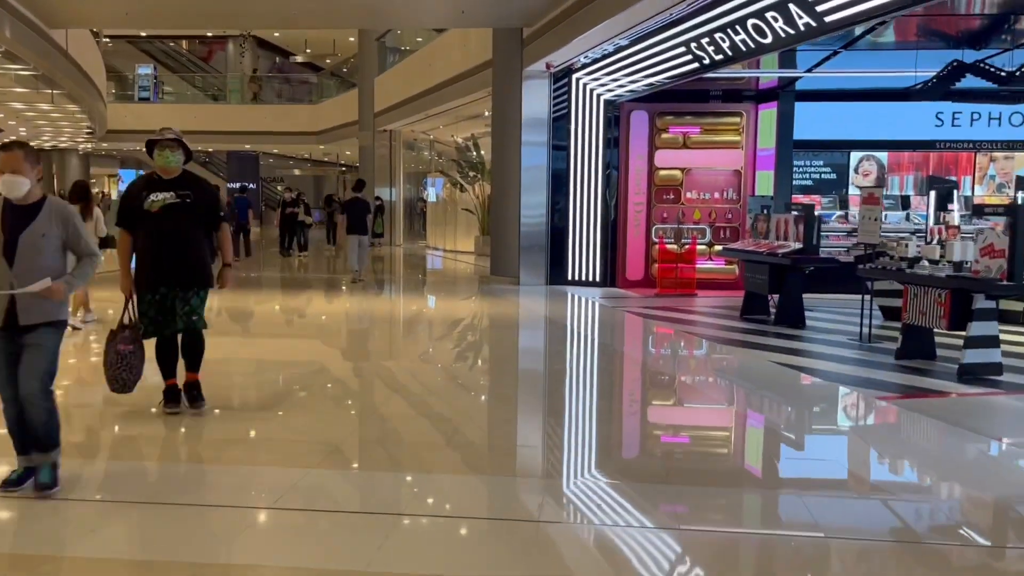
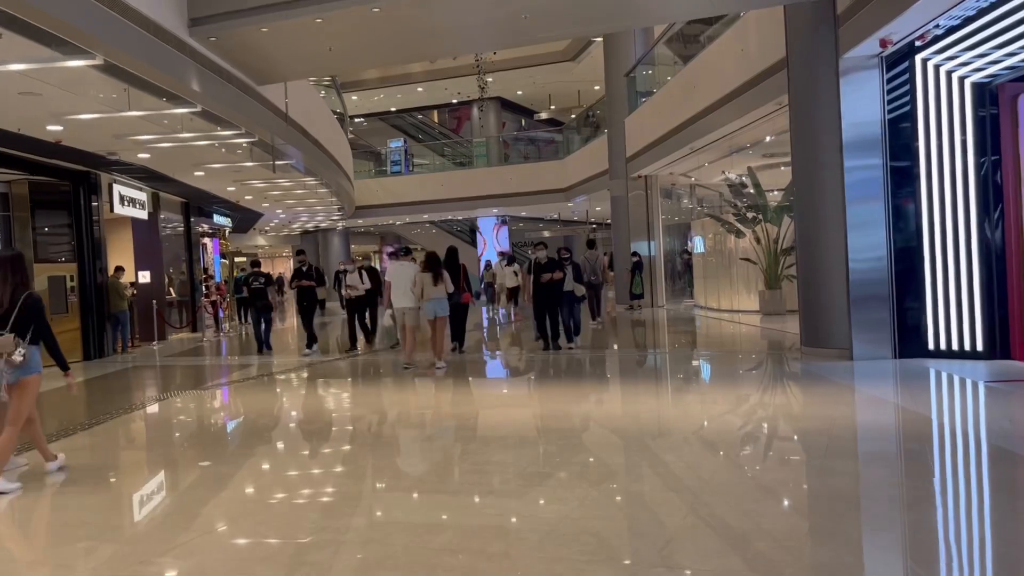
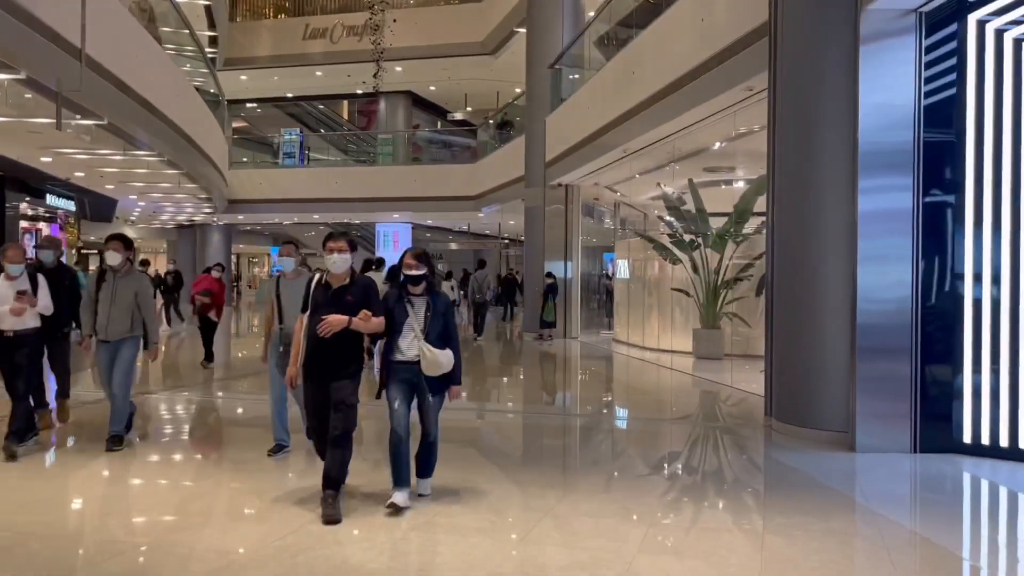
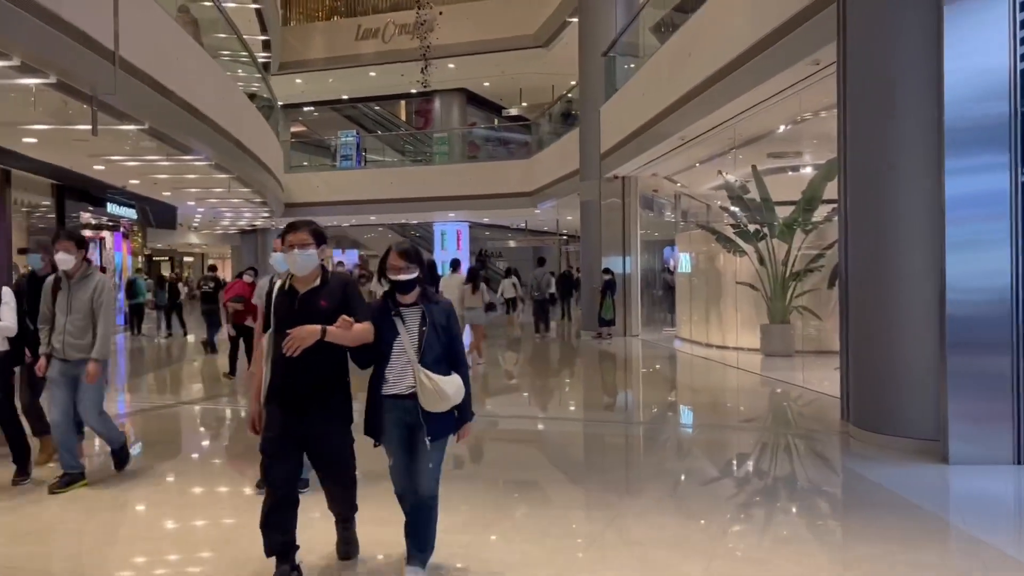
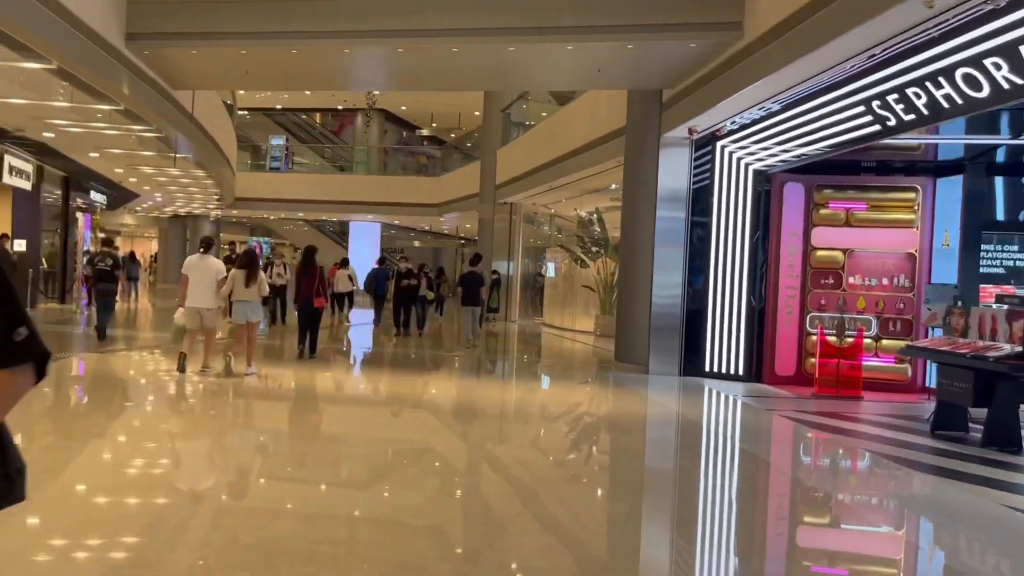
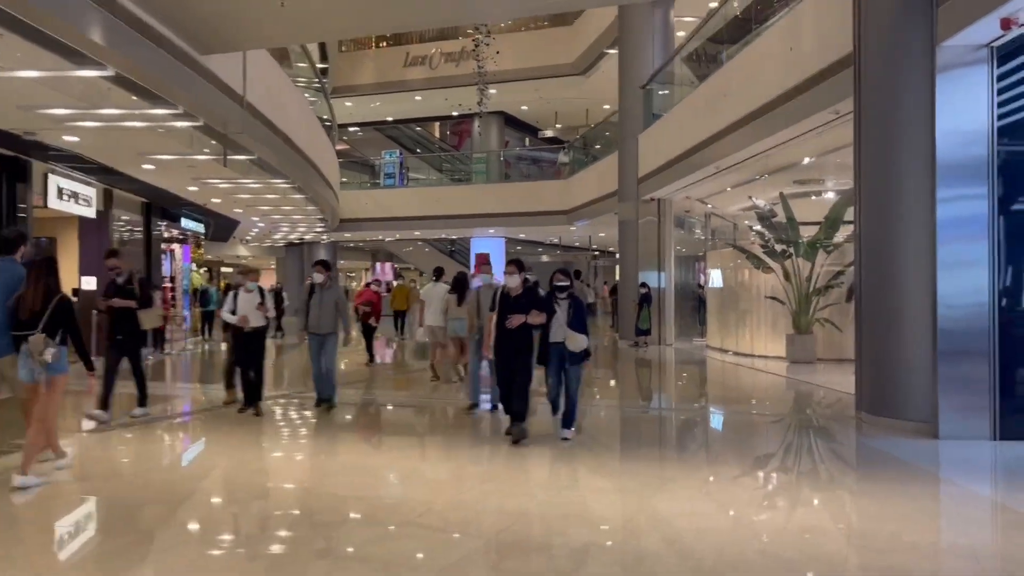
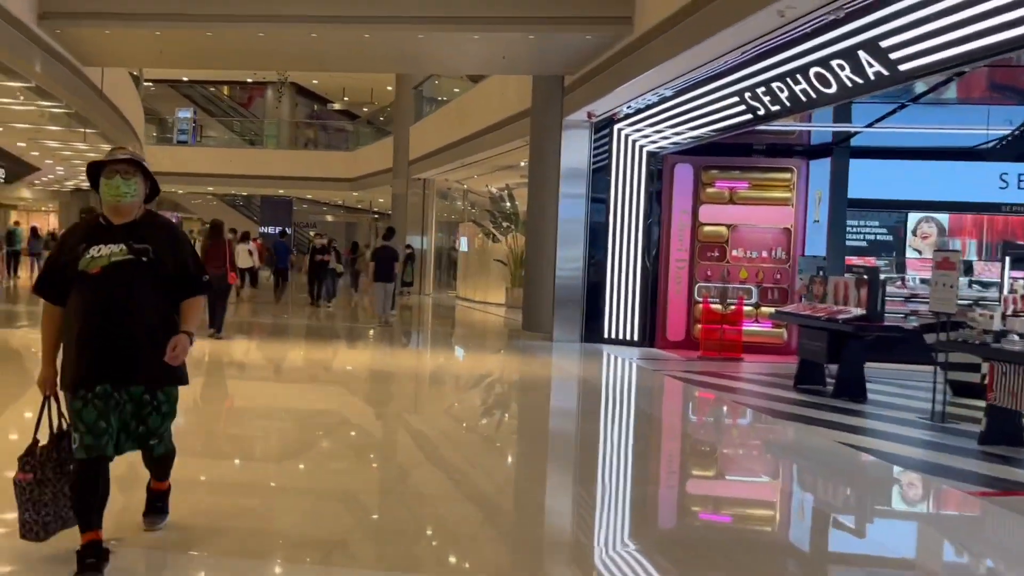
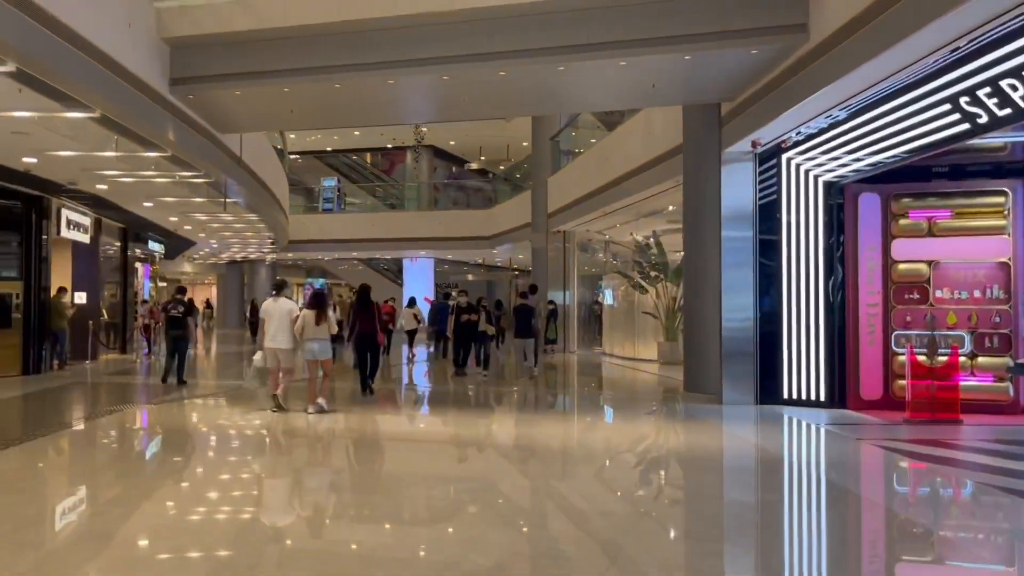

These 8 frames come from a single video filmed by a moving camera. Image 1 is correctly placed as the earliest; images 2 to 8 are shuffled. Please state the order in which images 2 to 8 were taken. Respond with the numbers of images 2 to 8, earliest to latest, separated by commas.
7, 5, 8, 2, 6, 3, 4
